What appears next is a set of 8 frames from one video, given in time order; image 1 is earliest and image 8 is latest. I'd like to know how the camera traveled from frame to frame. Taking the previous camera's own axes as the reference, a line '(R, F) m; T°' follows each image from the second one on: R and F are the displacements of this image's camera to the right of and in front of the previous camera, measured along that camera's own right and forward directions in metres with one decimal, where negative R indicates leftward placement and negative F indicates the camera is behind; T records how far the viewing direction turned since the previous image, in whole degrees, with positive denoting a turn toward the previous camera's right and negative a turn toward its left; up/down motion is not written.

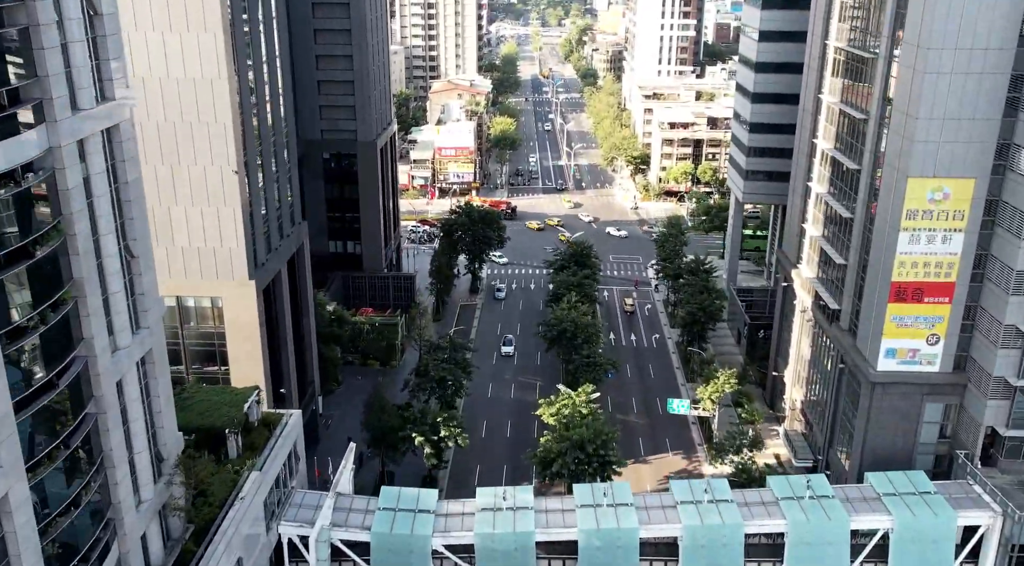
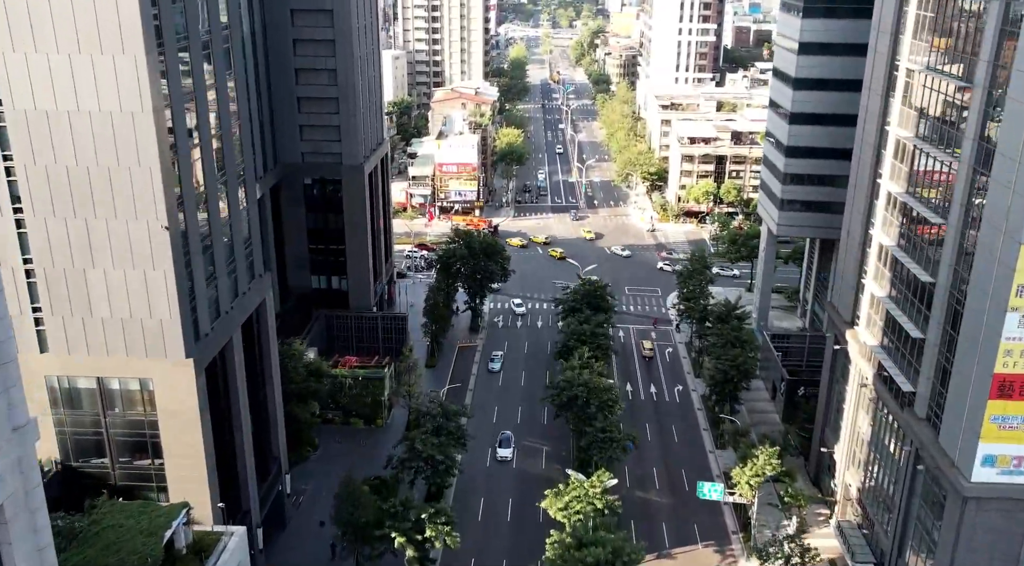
(+0.5, +11.8) m; -1°
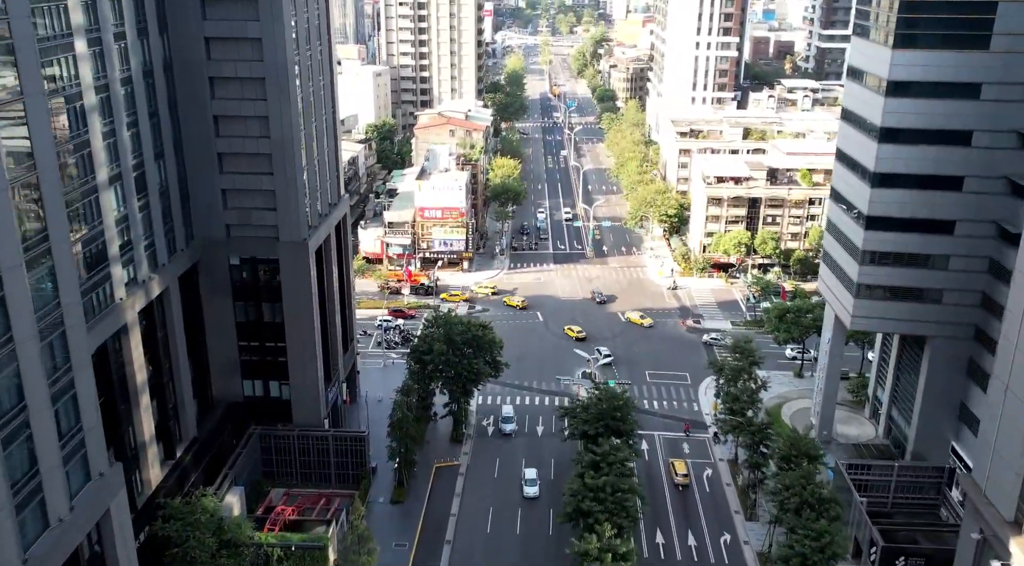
(+0.6, +22.2) m; 0°
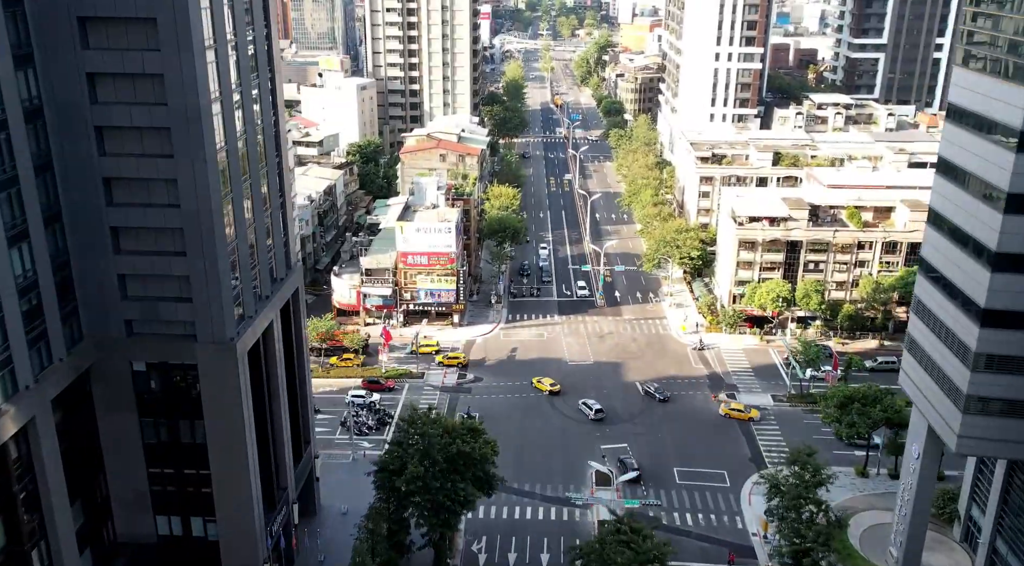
(+0.2, +17.5) m; 0°
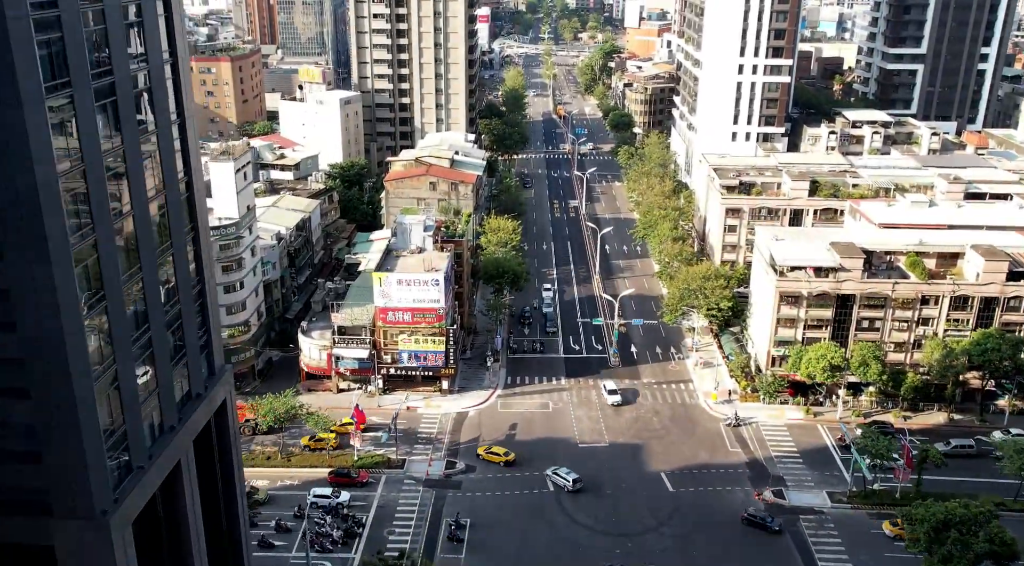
(0.0, +16.1) m; 0°
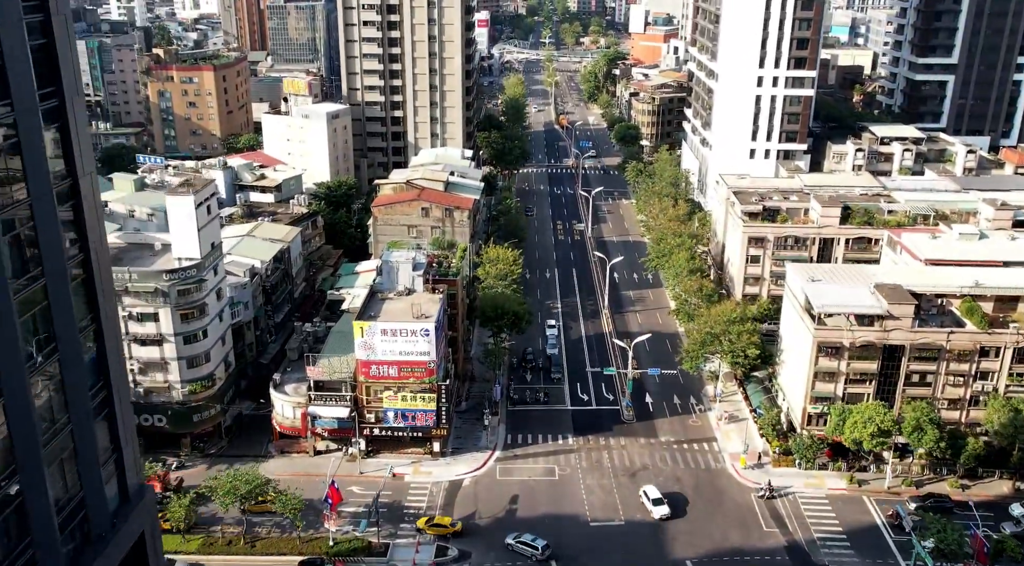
(-0.1, +10.8) m; 0°
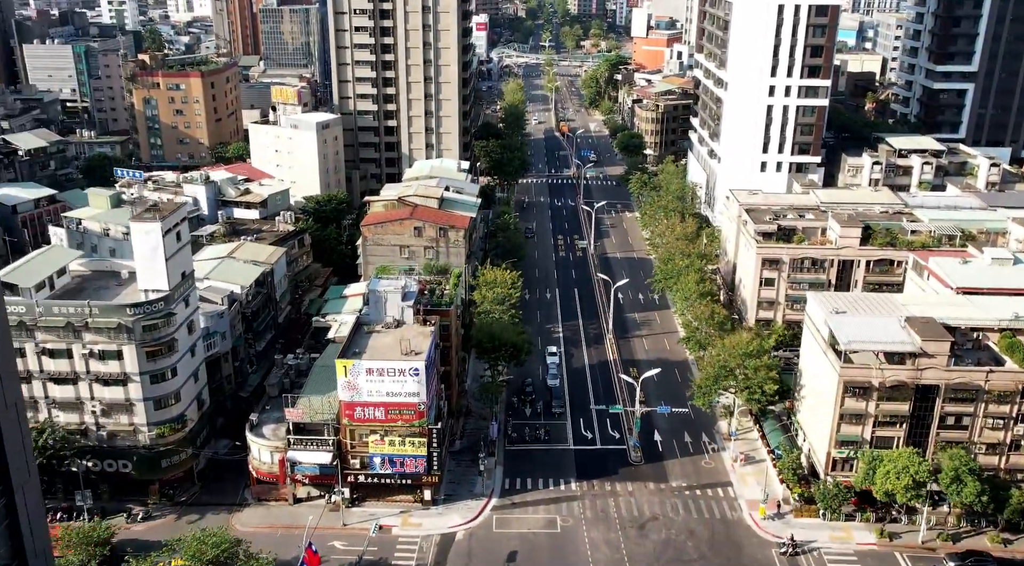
(+0.1, +6.5) m; 0°
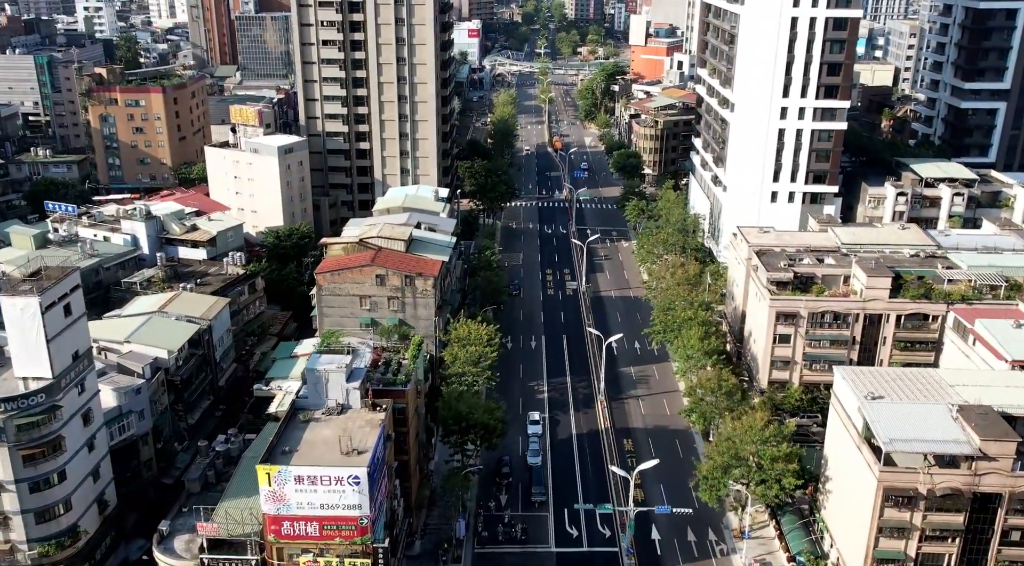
(+2.3, +13.0) m; 0°
